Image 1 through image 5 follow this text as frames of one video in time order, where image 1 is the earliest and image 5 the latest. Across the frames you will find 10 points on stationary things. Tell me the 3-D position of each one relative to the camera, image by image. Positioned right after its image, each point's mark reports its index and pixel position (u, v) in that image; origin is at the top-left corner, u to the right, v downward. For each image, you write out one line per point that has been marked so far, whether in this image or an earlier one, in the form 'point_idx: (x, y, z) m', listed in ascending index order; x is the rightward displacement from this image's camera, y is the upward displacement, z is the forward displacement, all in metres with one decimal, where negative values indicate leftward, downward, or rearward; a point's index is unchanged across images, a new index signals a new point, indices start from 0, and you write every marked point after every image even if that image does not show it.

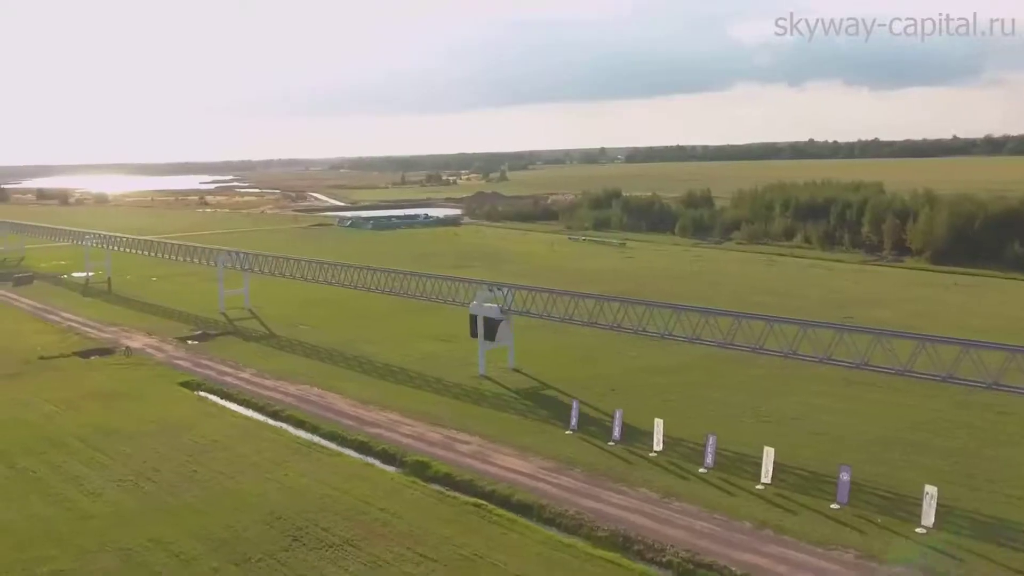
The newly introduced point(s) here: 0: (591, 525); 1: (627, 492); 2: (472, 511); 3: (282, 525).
0: (+1.3, -3.8, +17.5) m
1: (+2.1, -3.6, +19.3) m
2: (-0.7, -3.7, +18.3) m
3: (-3.7, -3.8, +17.7) m
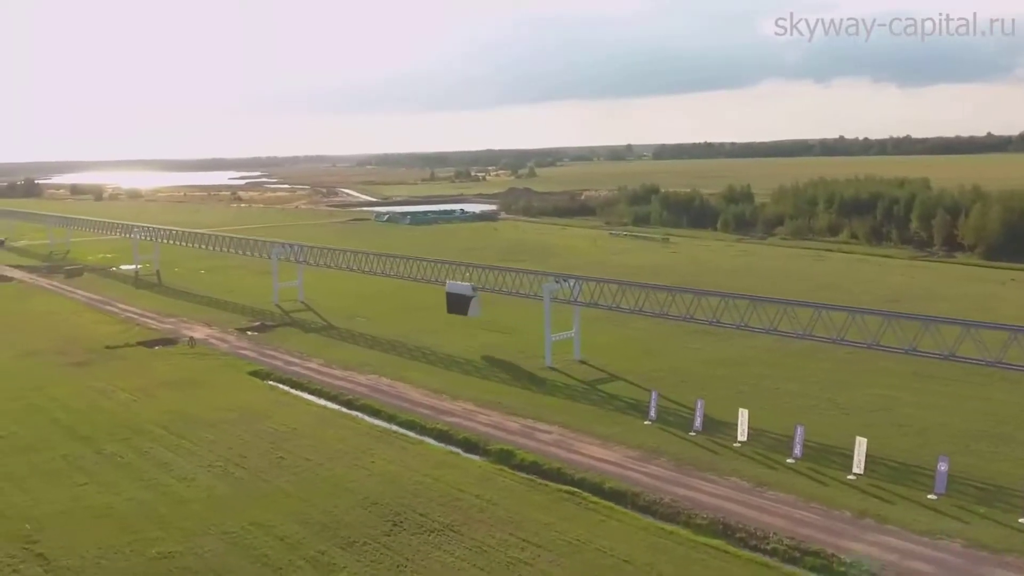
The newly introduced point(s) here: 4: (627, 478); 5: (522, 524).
0: (+2.8, -3.6, +17.5) m
1: (+3.7, -3.4, +19.3) m
2: (+0.9, -3.5, +18.3) m
3: (-2.2, -3.6, +17.8) m
4: (+2.0, -3.4, +19.4) m
5: (+0.2, -3.7, +17.1) m
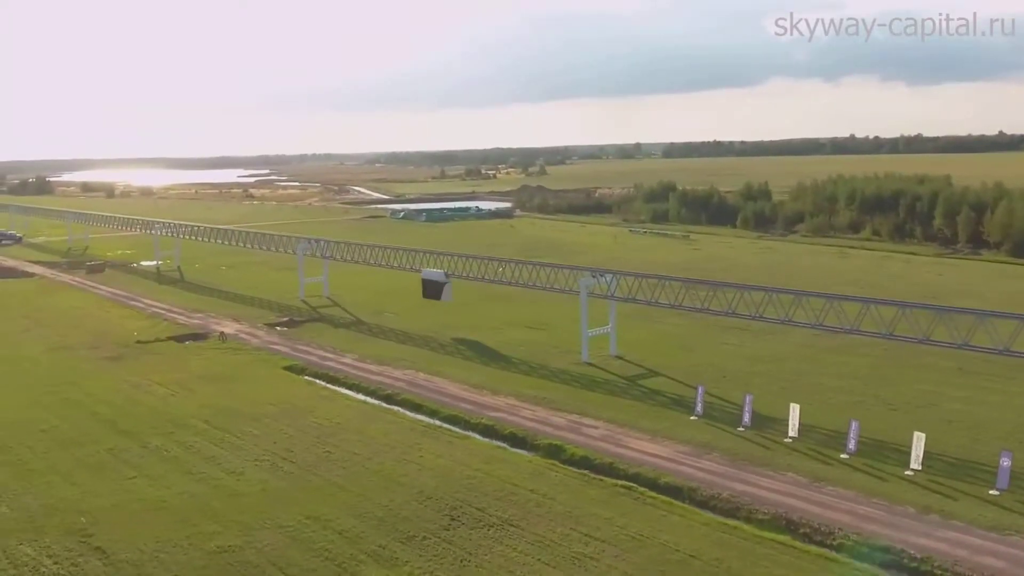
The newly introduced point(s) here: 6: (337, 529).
0: (+3.8, -3.5, +17.3) m
1: (+4.6, -3.3, +19.1) m
2: (+1.9, -3.4, +18.1) m
3: (-1.2, -3.5, +17.6) m
4: (+3.0, -3.3, +19.2) m
5: (+1.1, -3.6, +16.9) m
6: (-2.6, -3.7, +16.5) m
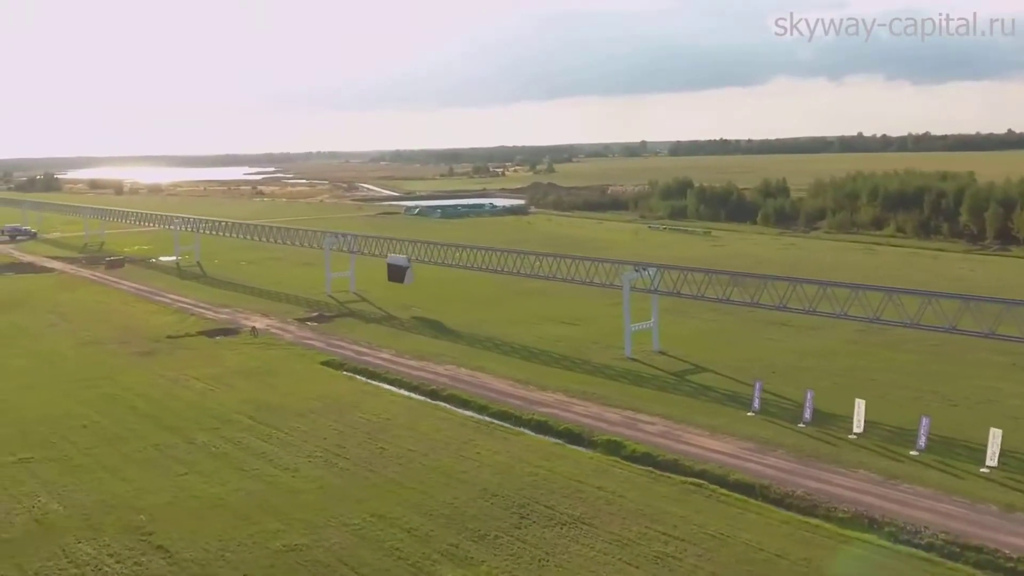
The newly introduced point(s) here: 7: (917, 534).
0: (+4.8, -3.3, +16.7) m
1: (+5.7, -3.1, +18.5) m
2: (+2.9, -3.3, +17.6) m
3: (-0.1, -3.4, +17.0) m
4: (+4.1, -3.1, +18.6) m
5: (+2.2, -3.4, +16.4) m
6: (-1.6, -3.5, +16.0) m
7: (+5.8, -3.5, +15.5) m
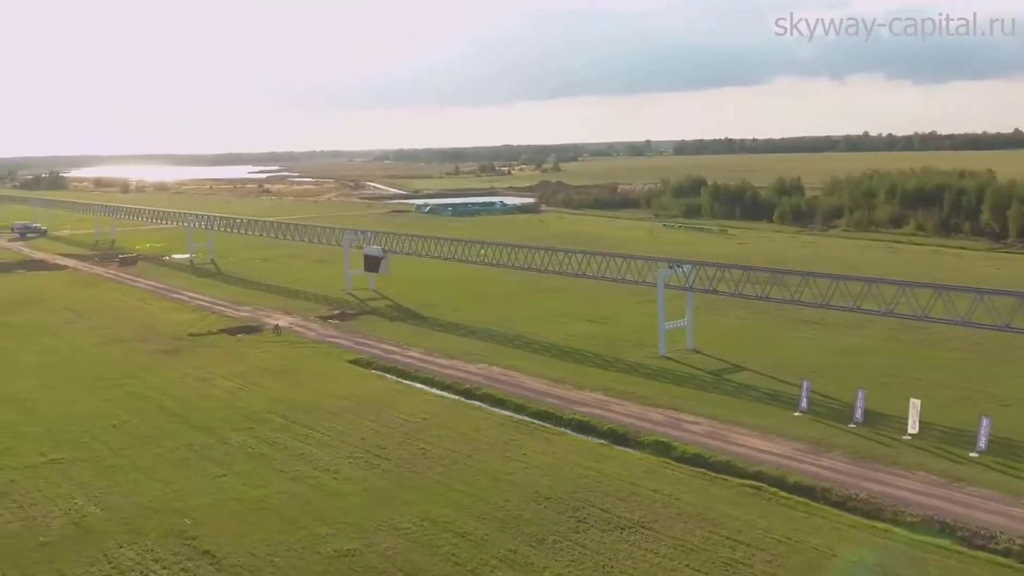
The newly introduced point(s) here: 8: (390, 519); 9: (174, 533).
0: (+5.7, -3.3, +16.1) m
1: (+6.5, -3.1, +17.9) m
2: (+3.7, -3.2, +17.0) m
3: (+0.7, -3.3, +16.4) m
4: (+4.9, -3.0, +18.1) m
5: (+3.0, -3.4, +15.8) m
6: (-0.8, -3.4, +15.4) m
7: (+6.6, -3.5, +15.0) m
8: (-1.8, -3.4, +16.0) m
9: (-4.8, -3.5, +15.5) m
